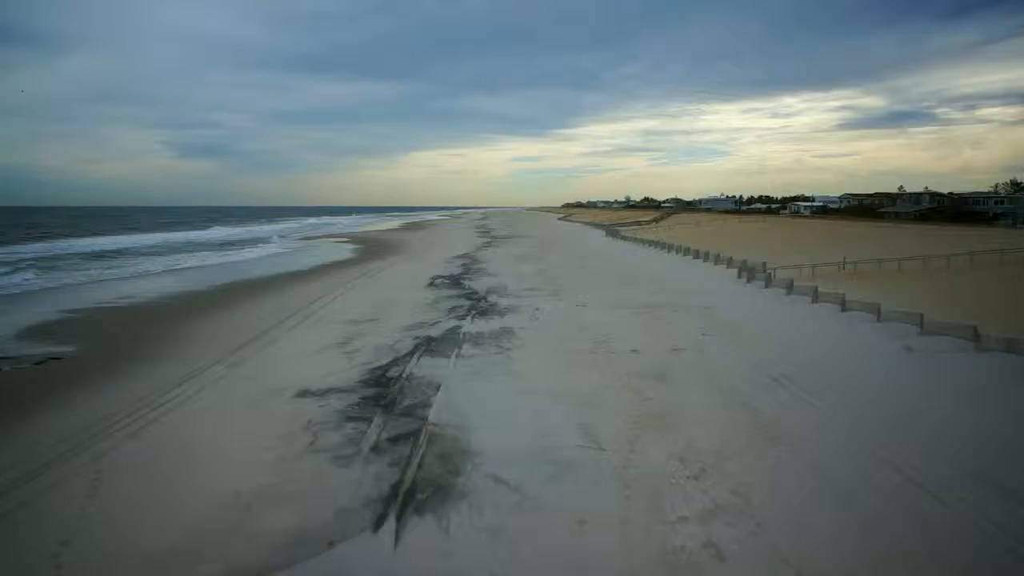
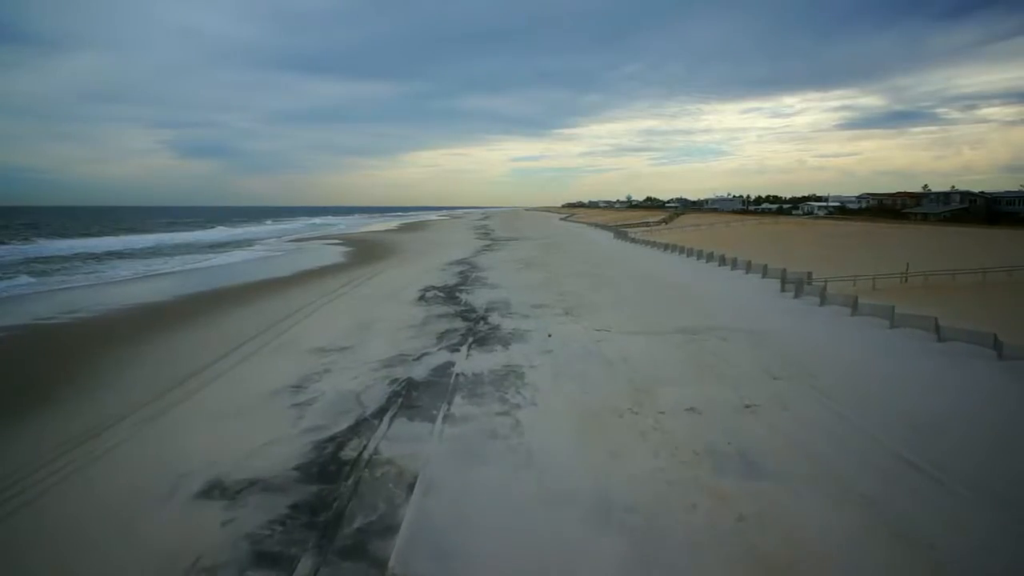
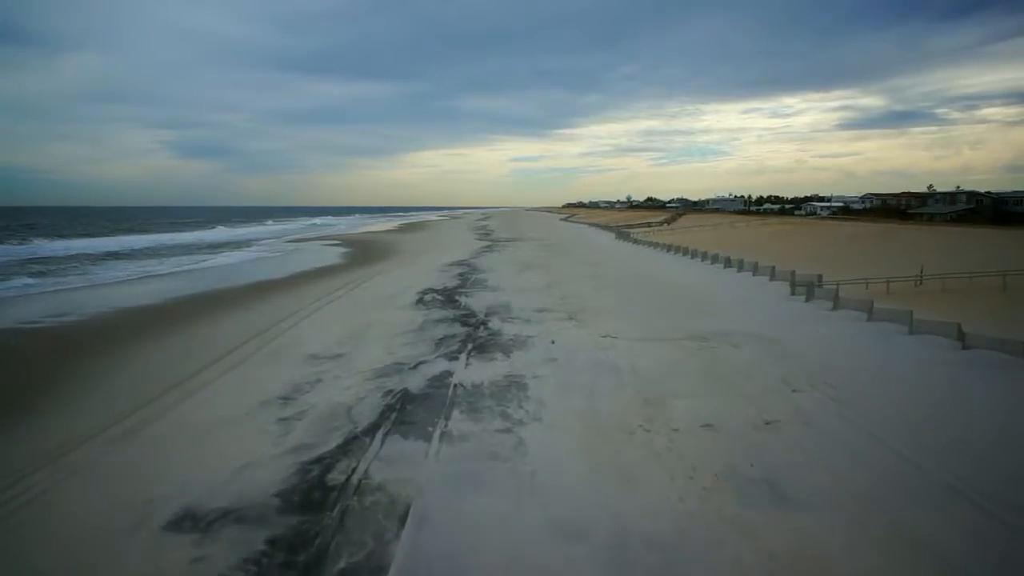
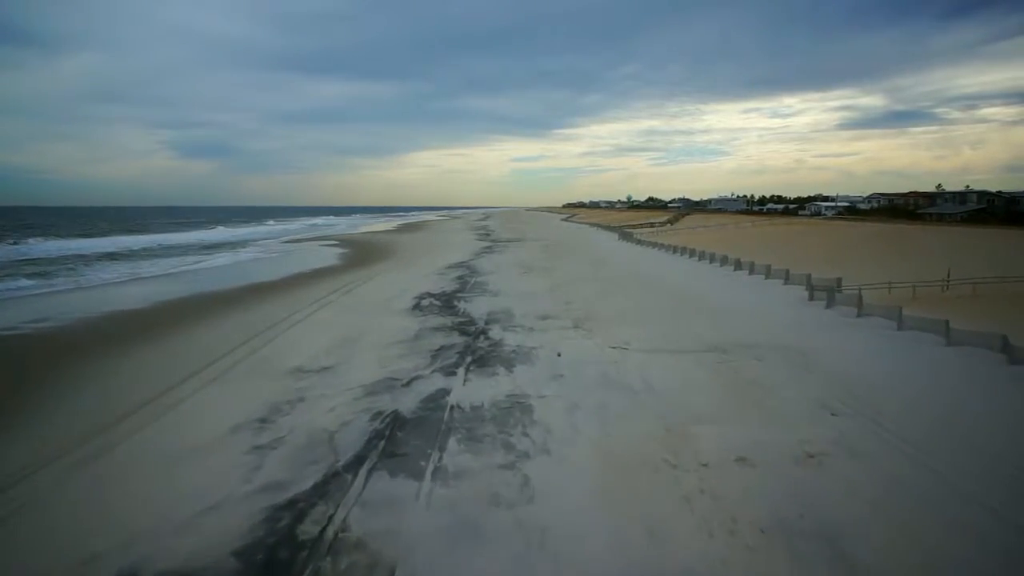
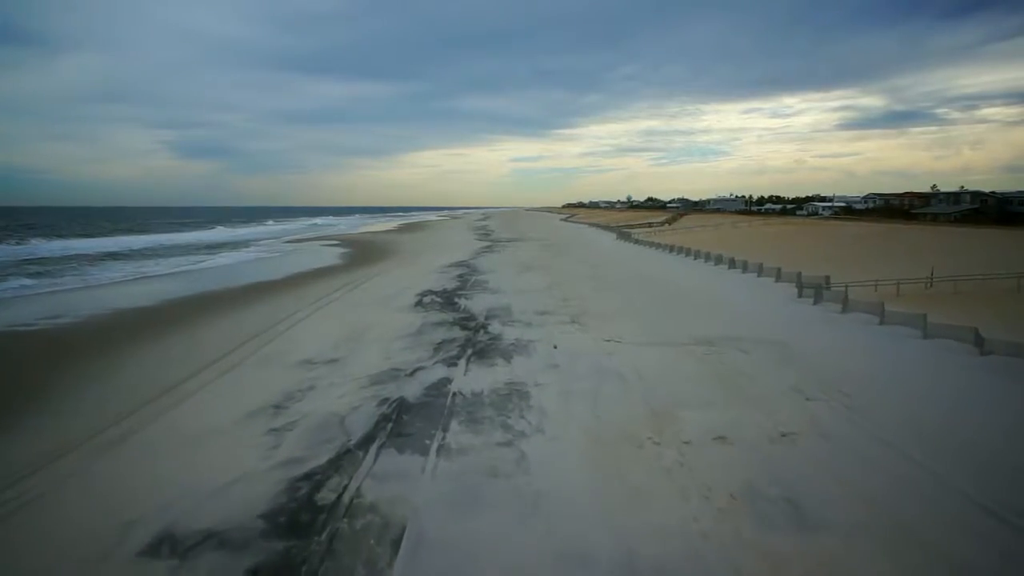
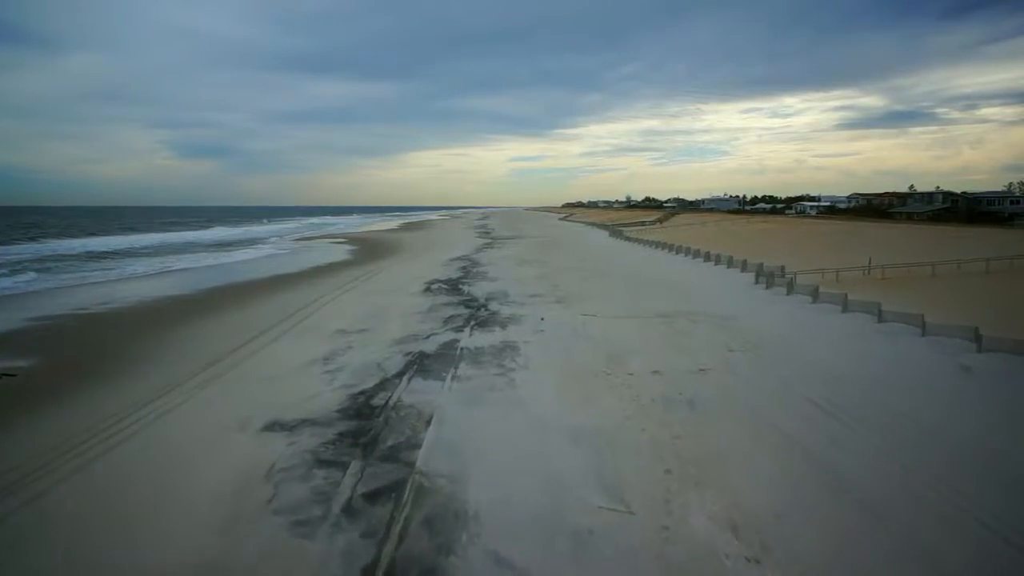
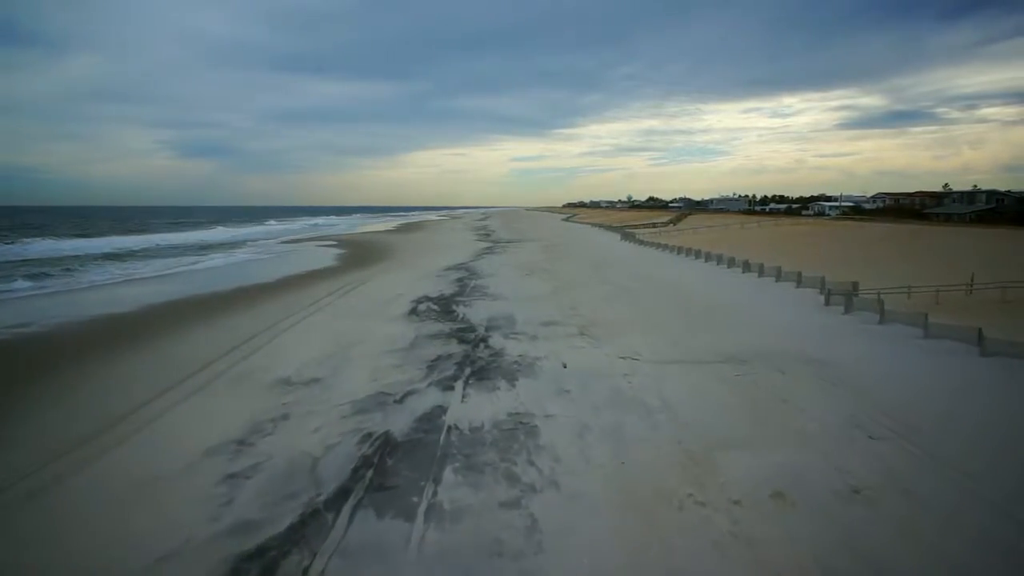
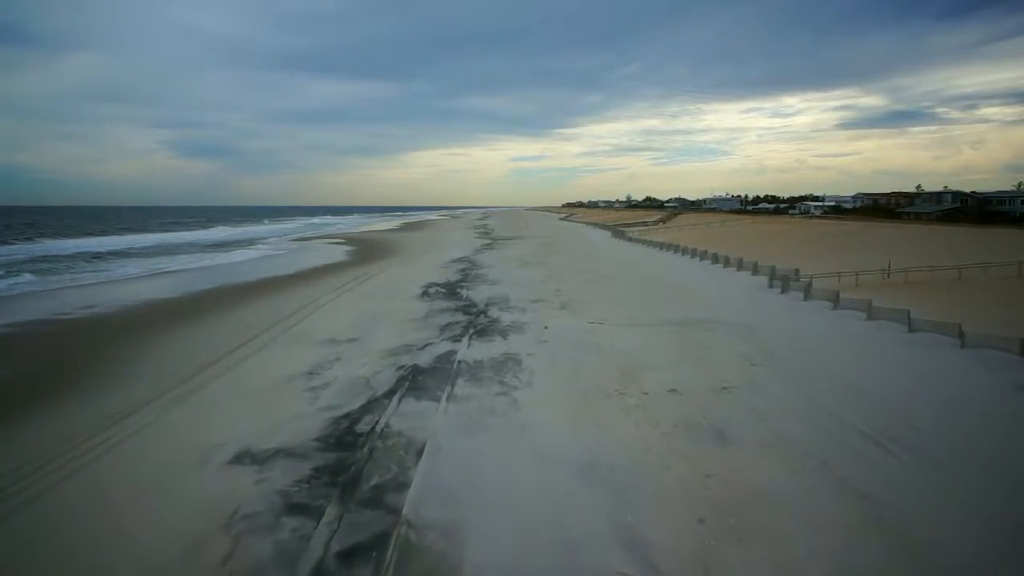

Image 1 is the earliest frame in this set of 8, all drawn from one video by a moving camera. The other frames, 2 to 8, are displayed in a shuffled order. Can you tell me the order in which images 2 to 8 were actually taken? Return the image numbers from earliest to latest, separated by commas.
6, 8, 2, 3, 5, 4, 7
